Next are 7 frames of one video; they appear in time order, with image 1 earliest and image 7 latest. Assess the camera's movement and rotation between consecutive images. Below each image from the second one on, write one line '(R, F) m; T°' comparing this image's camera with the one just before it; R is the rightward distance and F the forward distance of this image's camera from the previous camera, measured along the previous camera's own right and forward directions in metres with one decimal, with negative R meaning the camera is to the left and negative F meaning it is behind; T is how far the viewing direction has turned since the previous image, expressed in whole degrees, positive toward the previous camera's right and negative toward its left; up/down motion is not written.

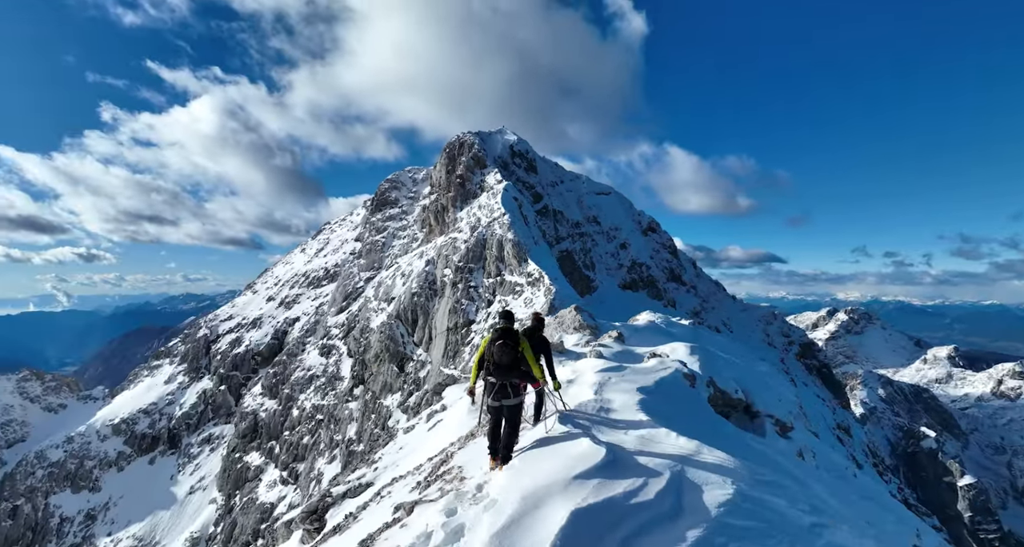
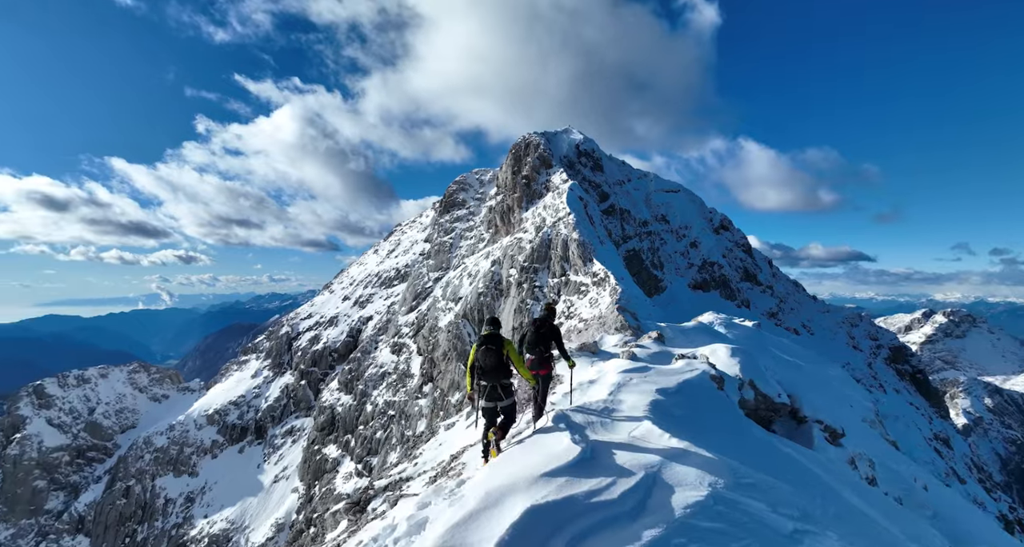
(+1.2, -0.3) m; -7°
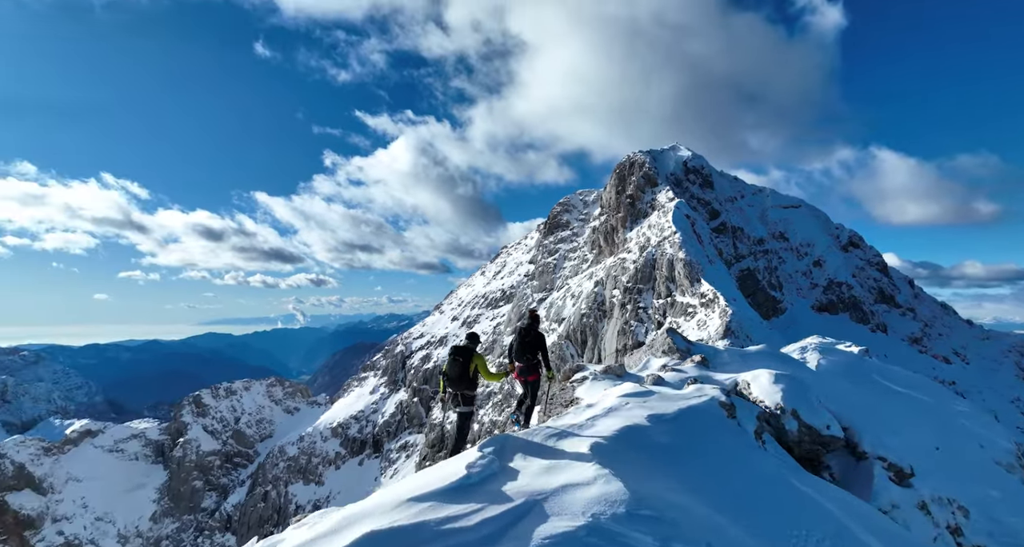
(+3.0, +0.1) m; -10°
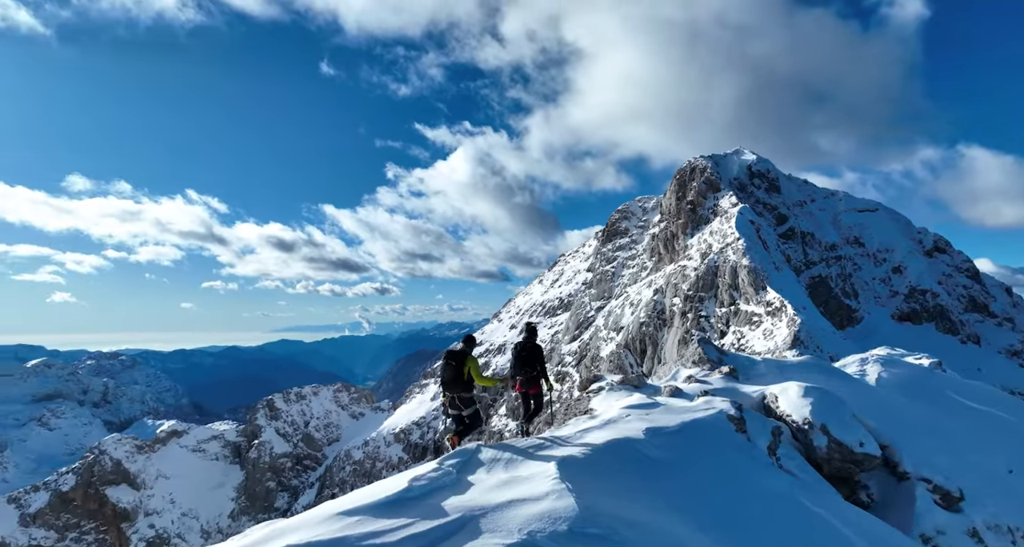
(+1.6, 0.0) m; -6°
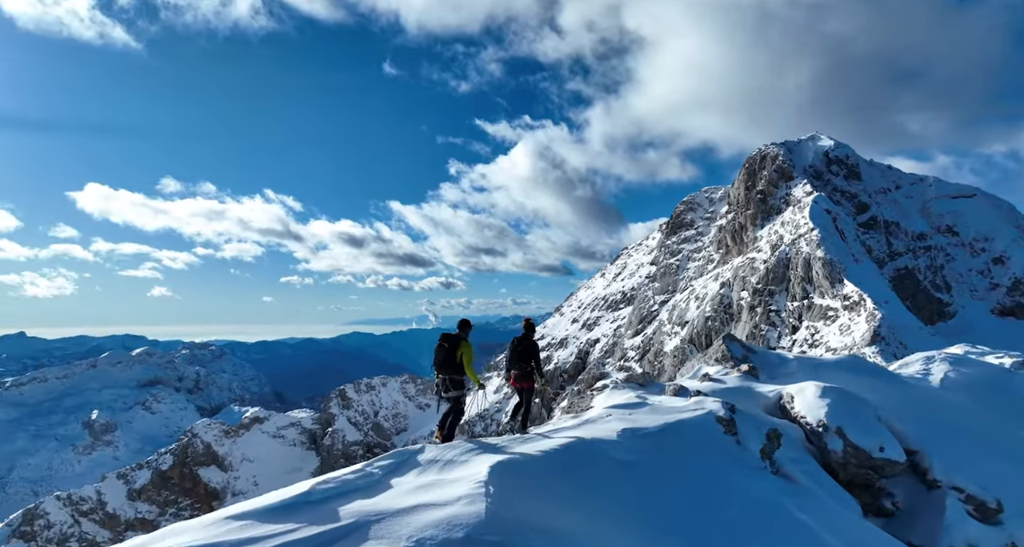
(+2.1, -0.1) m; -6°
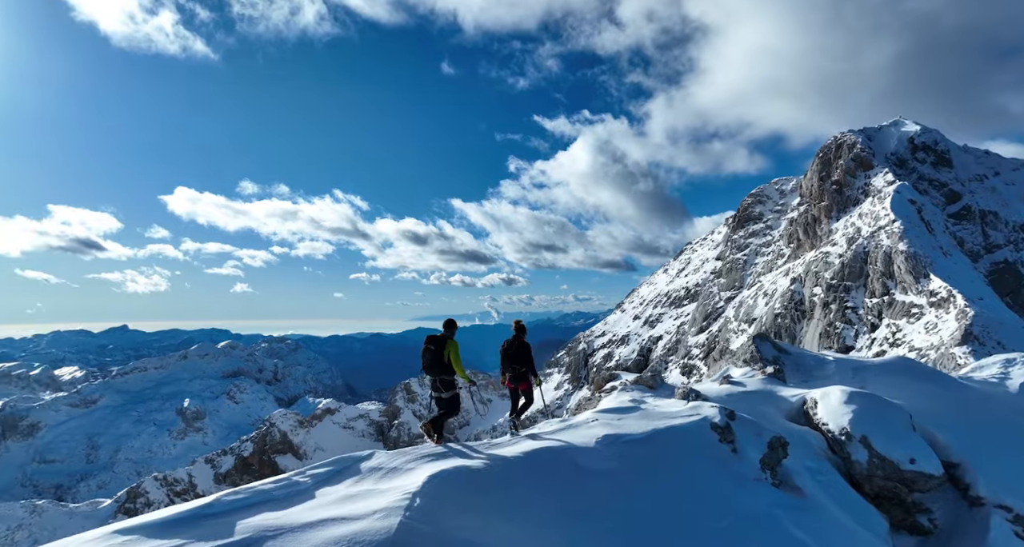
(+1.7, -0.4) m; -6°
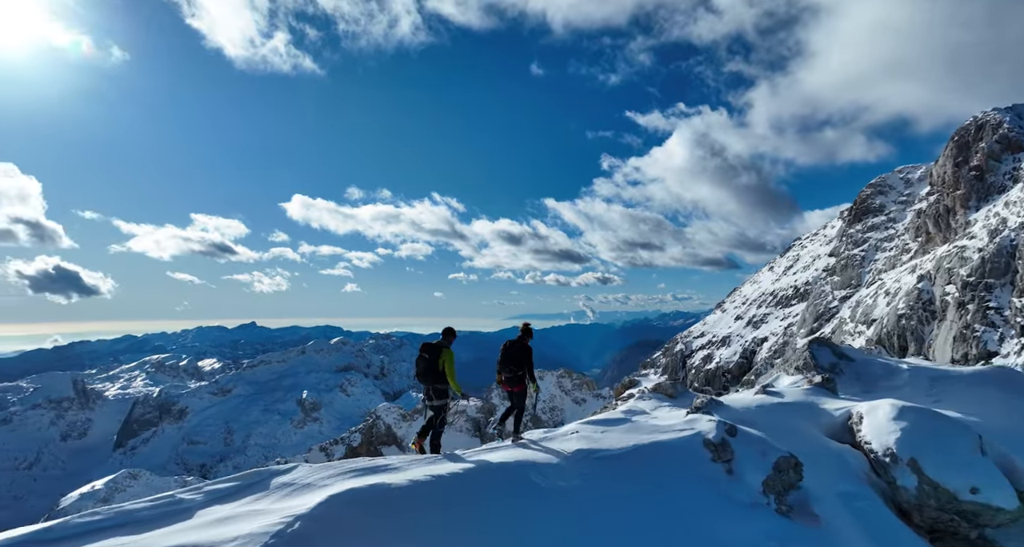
(+1.7, -2.0) m; -10°
